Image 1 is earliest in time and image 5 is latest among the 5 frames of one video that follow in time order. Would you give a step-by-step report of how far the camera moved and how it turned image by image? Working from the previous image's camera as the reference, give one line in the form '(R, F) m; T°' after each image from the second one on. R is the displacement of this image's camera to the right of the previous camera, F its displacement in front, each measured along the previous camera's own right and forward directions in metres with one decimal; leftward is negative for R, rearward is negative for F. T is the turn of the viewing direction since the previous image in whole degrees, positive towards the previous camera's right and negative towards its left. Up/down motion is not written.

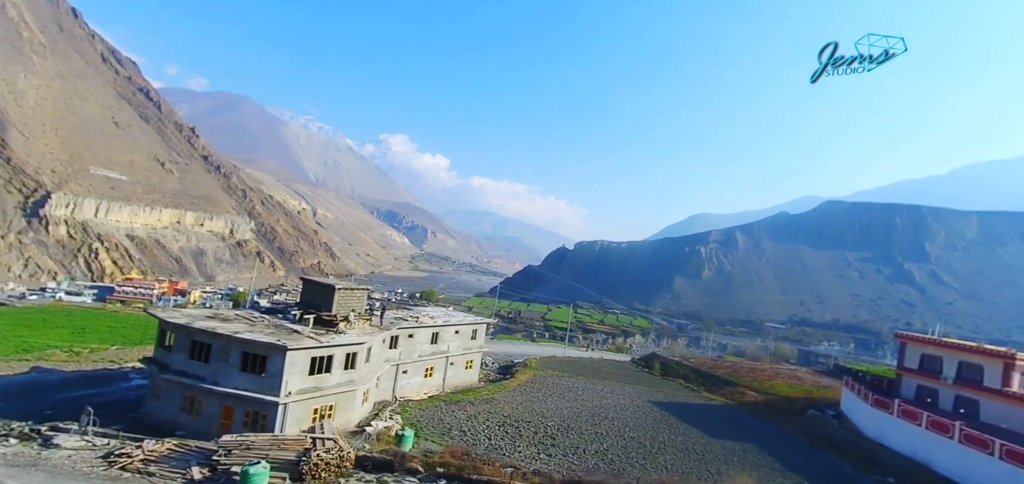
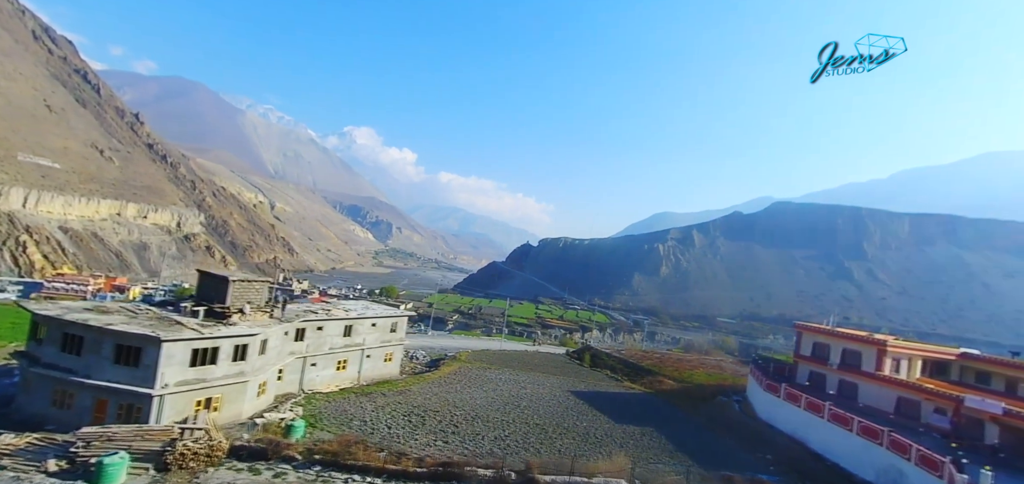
(+2.0, -0.6) m; +5°
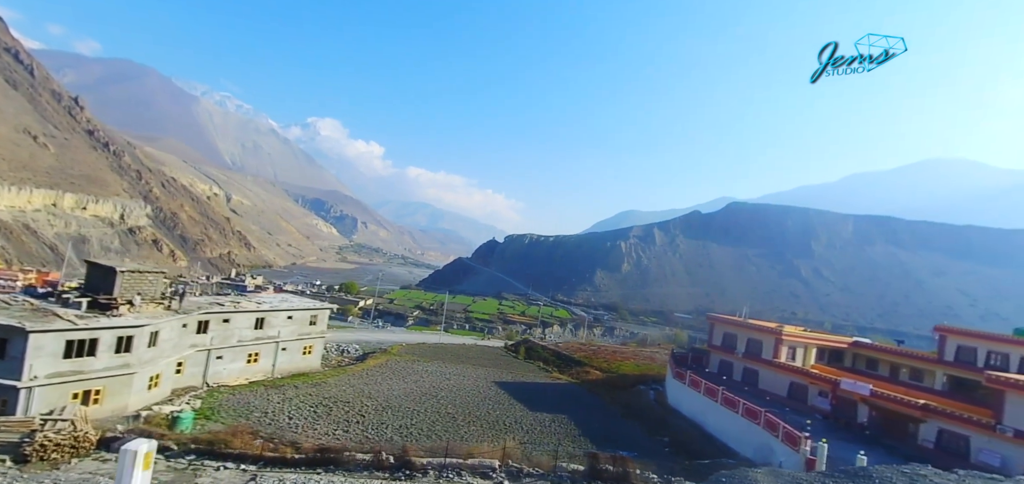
(+2.1, -0.7) m; +5°
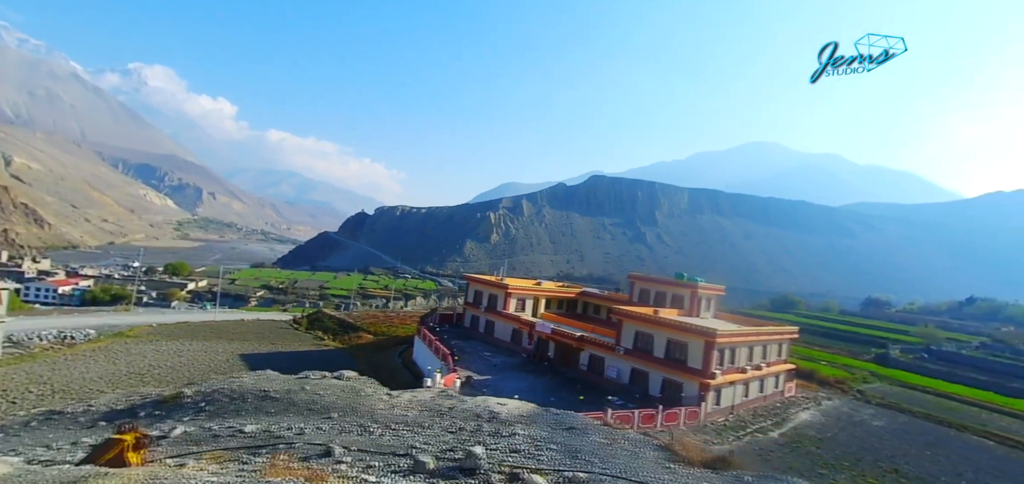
(+6.3, -2.5) m; +17°
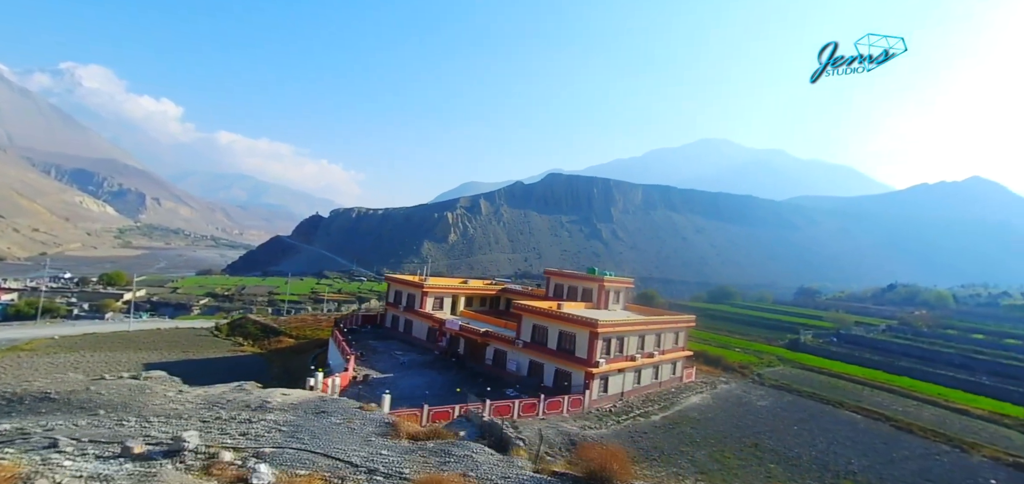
(+2.4, -0.7) m; +5°
